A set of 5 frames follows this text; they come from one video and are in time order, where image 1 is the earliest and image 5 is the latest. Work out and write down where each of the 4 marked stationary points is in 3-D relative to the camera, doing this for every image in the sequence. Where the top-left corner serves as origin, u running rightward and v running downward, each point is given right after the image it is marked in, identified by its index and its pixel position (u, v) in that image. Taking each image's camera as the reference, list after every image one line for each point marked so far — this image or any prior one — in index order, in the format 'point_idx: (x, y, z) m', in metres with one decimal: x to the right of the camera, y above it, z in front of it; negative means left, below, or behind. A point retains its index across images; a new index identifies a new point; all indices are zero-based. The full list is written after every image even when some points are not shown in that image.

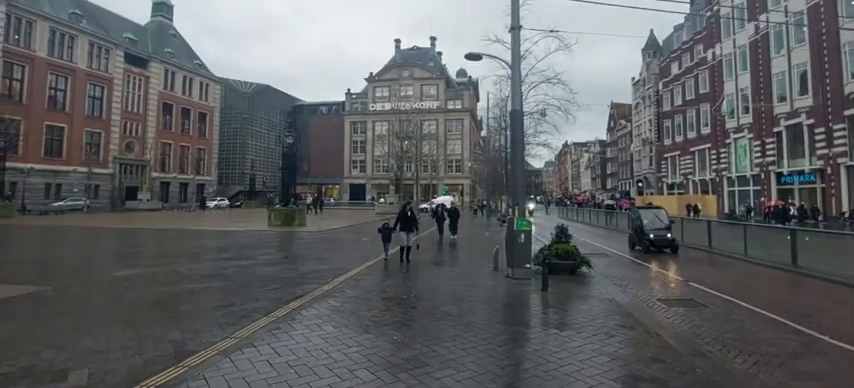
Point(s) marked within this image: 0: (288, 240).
0: (-6.4, -2.1, +19.9) m
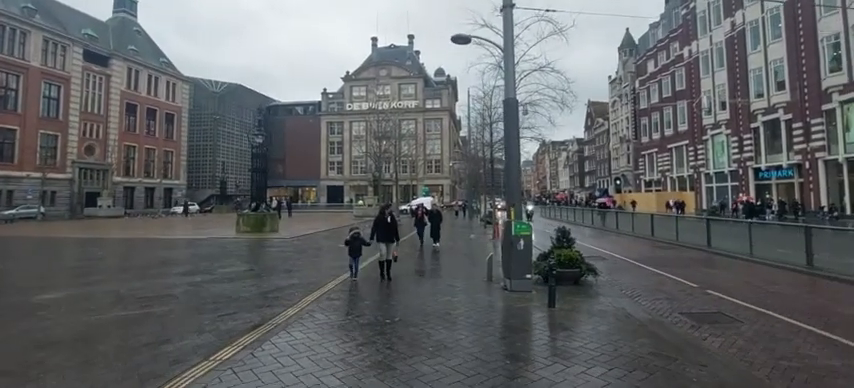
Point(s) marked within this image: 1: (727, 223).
0: (-7.2, -2.3, +18.2) m
1: (+10.3, -1.0, +14.9) m
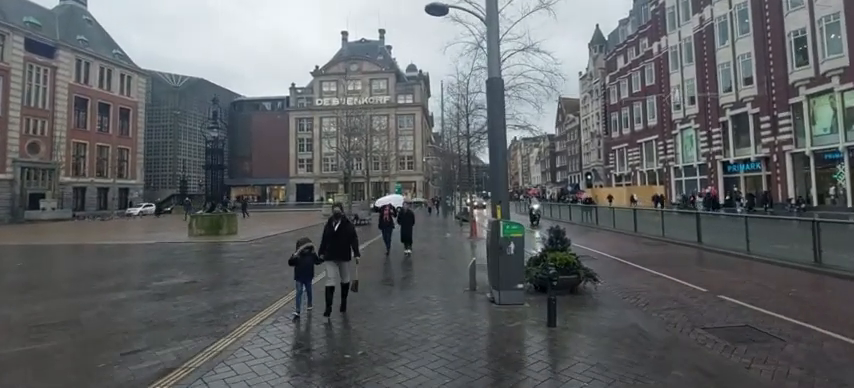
0: (-8.2, -2.2, +16.3) m
1: (+9.4, -0.8, +14.0) m
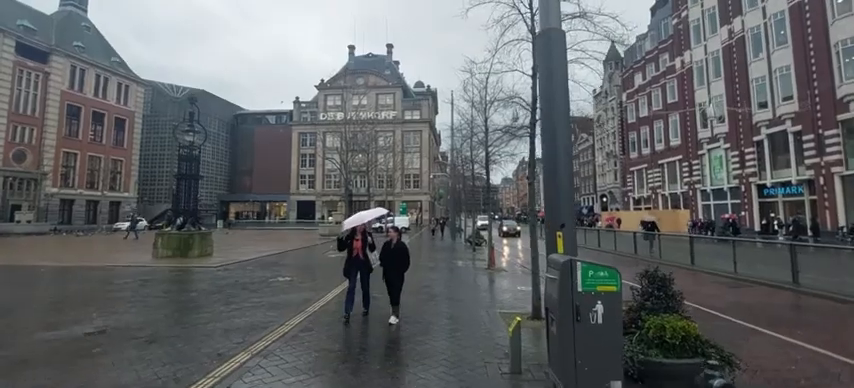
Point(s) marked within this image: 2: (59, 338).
0: (-8.0, -2.6, +13.0) m
1: (+9.7, -1.4, +10.5) m
2: (-6.1, -2.3, +7.2) m
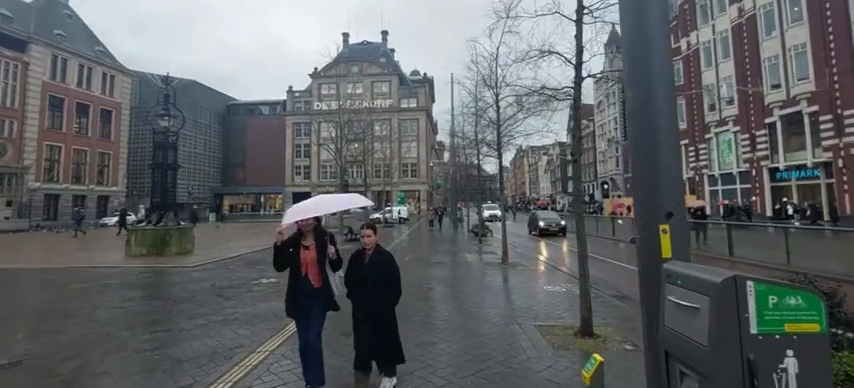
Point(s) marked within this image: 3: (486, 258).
0: (-7.8, -2.4, +11.2) m
1: (+9.9, -0.9, +8.8) m
2: (-5.9, -2.2, +5.5) m
3: (+2.3, -2.5, +16.7) m
